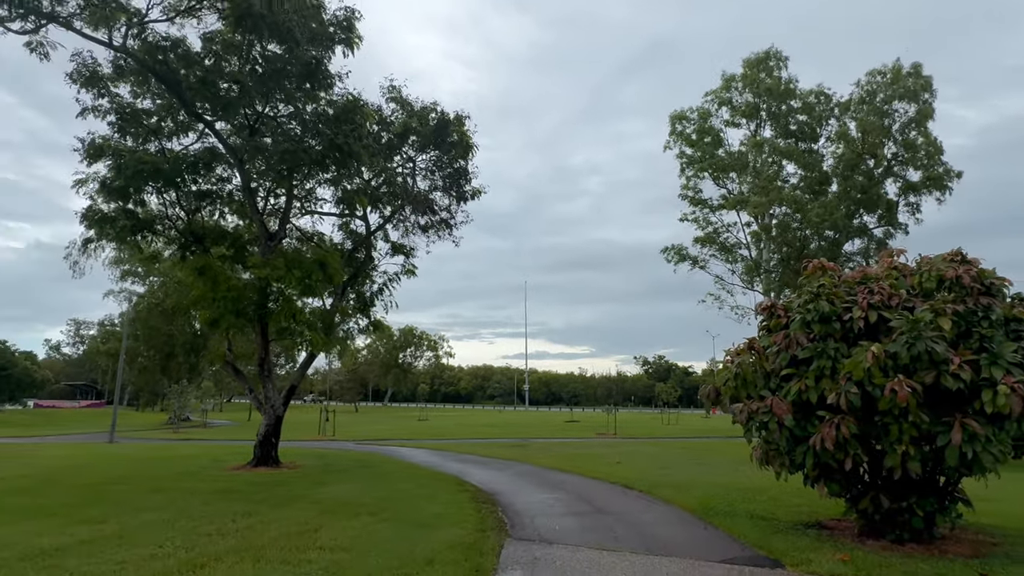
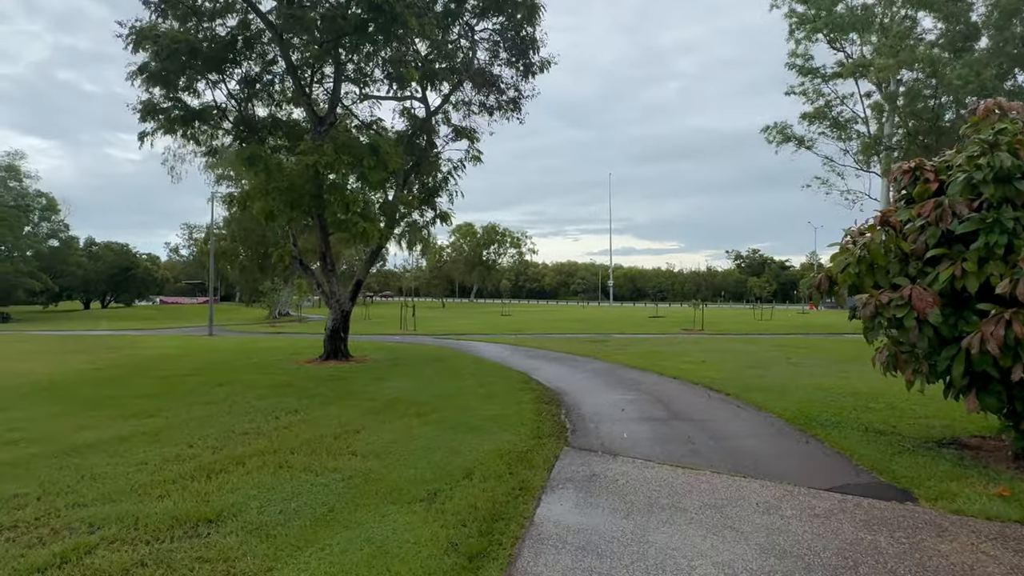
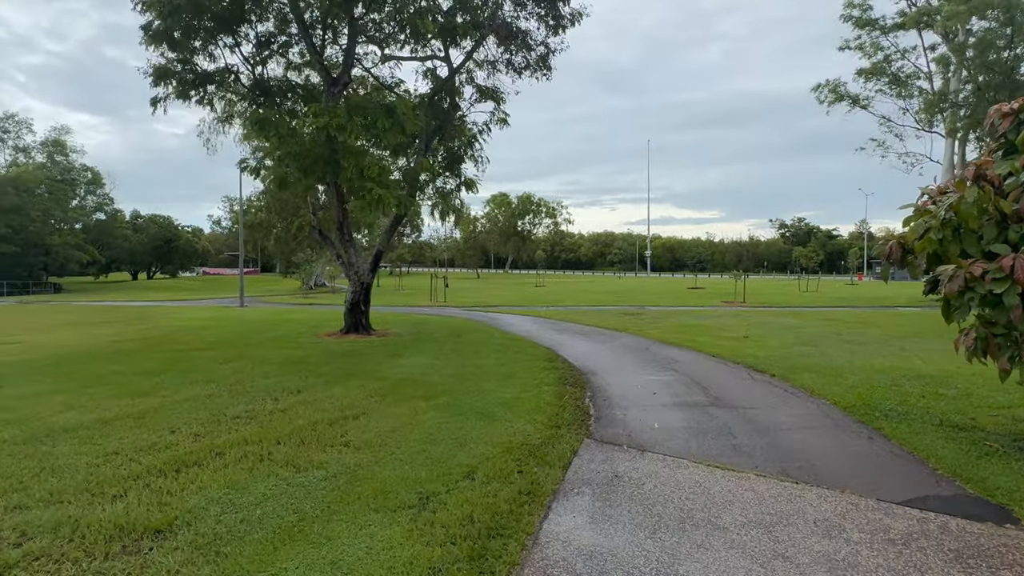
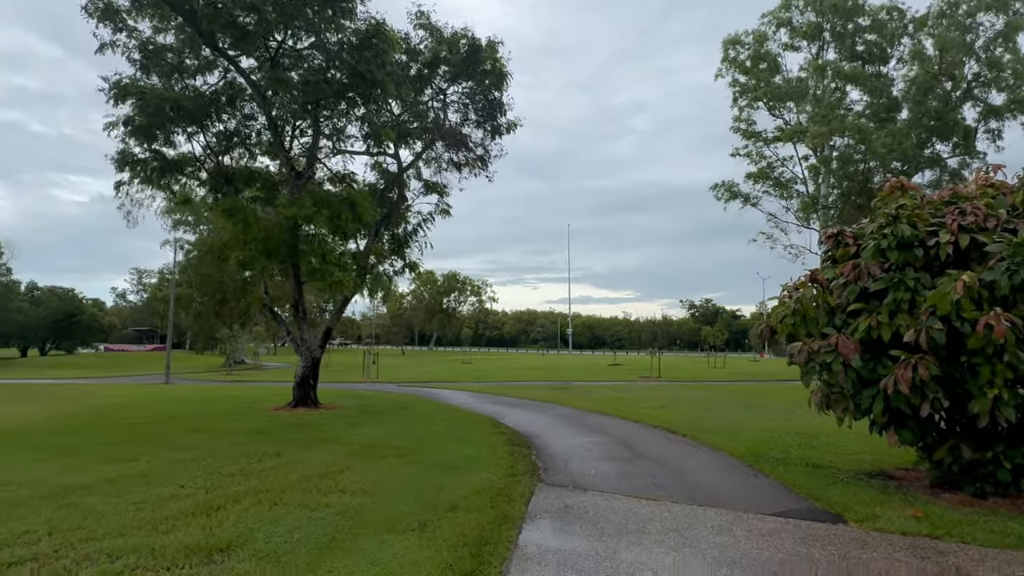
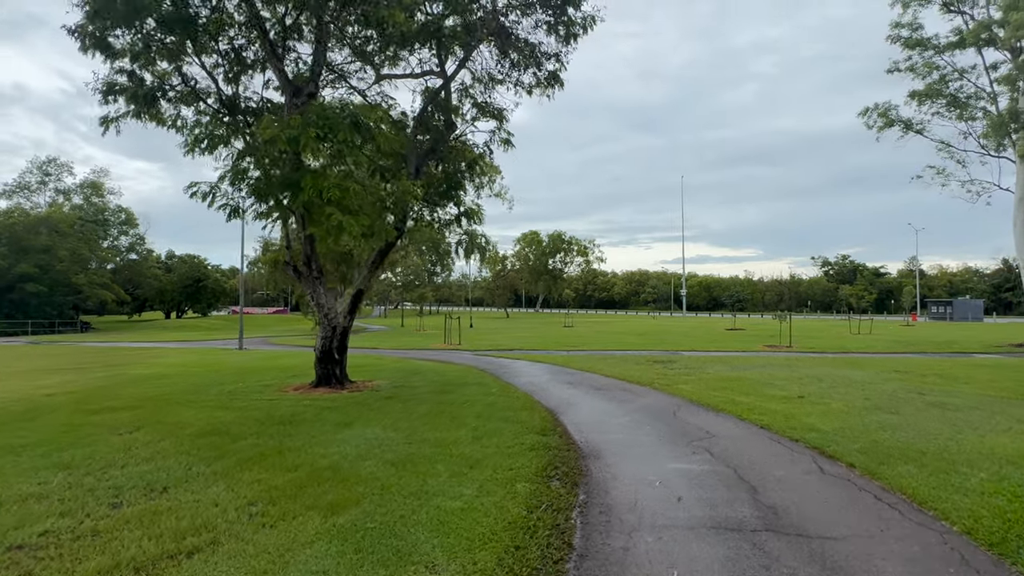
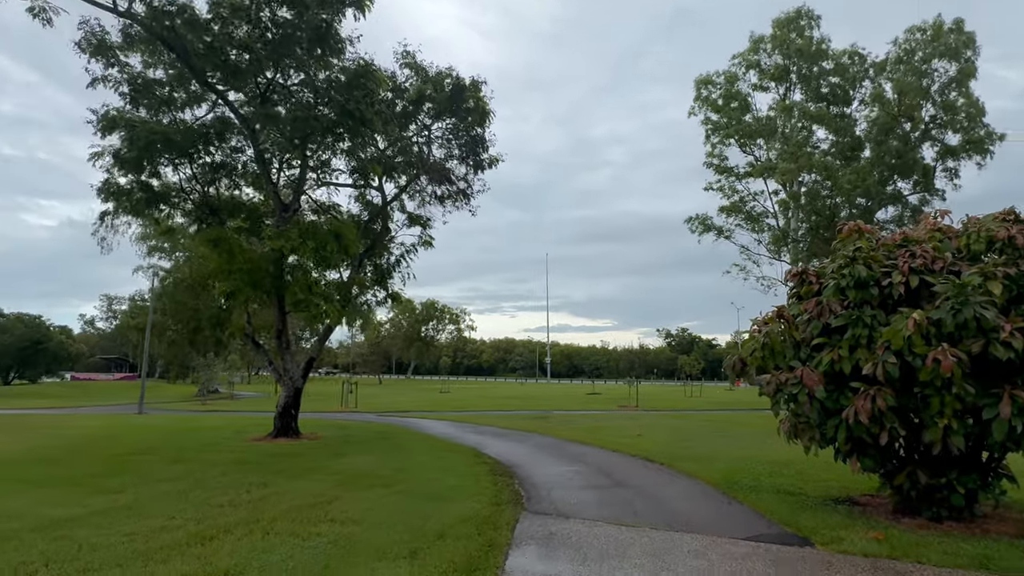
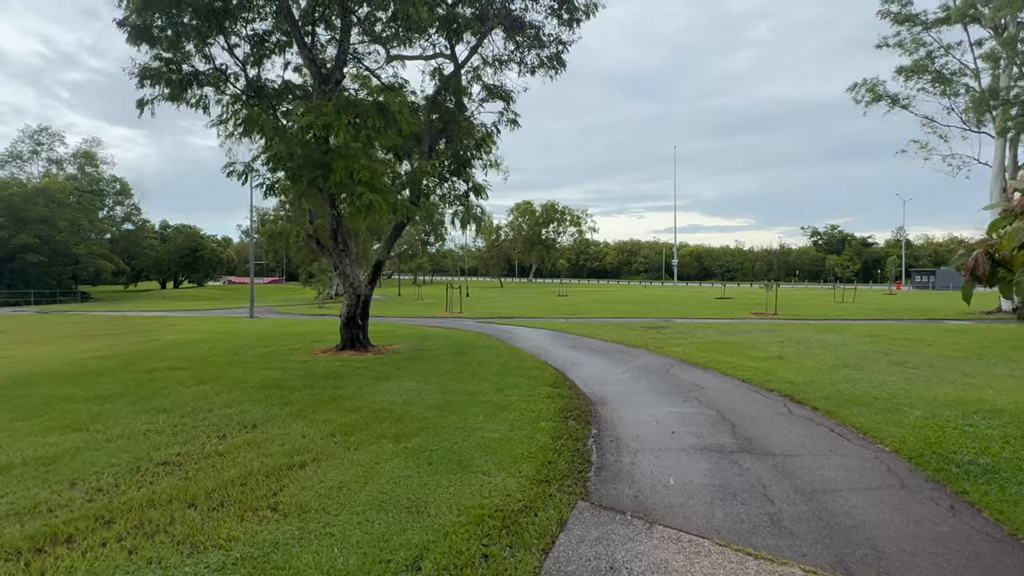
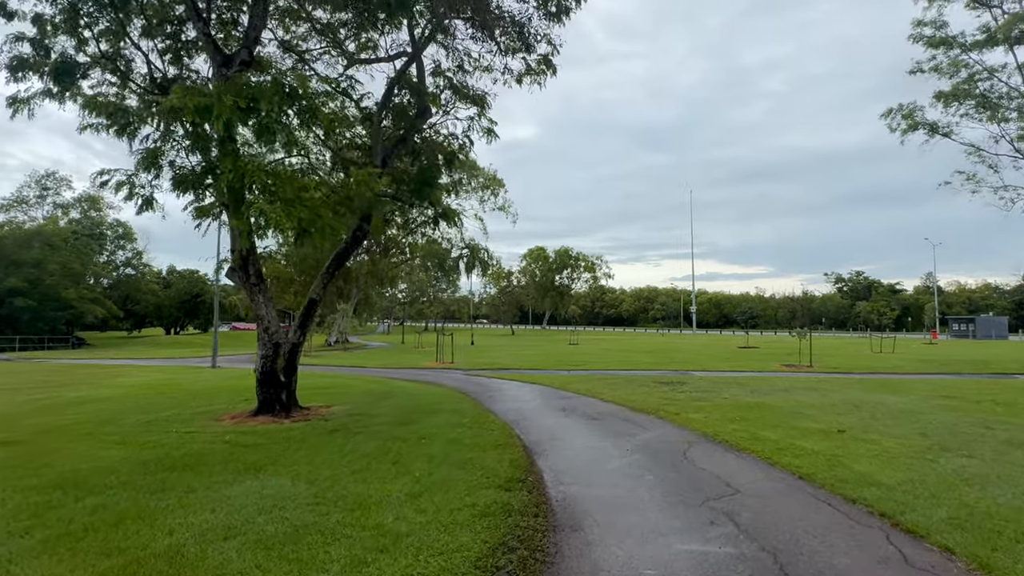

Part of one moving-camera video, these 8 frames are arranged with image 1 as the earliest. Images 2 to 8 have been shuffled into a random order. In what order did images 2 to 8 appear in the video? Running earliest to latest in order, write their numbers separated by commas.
6, 4, 2, 3, 7, 5, 8
